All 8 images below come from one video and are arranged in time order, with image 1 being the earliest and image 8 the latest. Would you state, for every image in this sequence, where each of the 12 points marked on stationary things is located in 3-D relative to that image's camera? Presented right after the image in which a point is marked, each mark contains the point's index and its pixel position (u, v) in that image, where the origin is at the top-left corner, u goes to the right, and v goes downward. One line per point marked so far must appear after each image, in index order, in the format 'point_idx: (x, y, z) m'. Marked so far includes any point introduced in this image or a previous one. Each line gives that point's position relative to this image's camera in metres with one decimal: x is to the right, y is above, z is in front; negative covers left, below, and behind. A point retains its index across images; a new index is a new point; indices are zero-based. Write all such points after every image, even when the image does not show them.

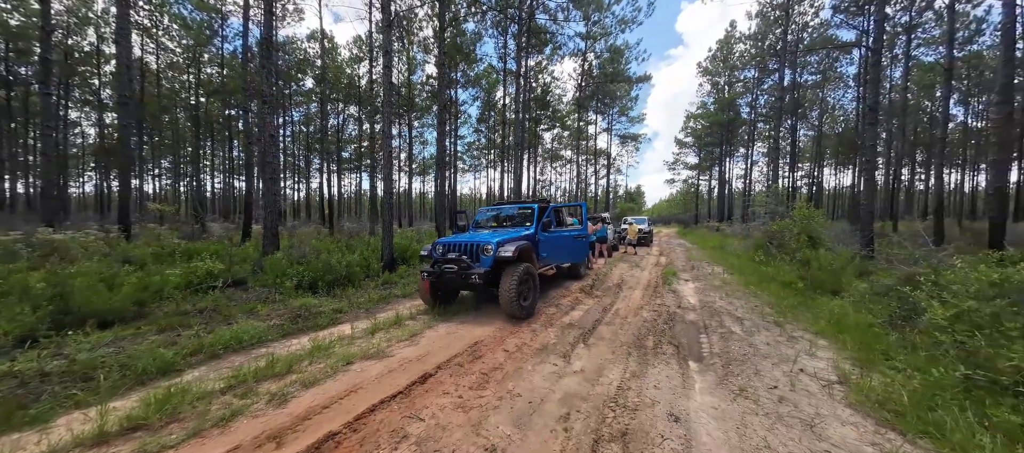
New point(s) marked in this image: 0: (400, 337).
0: (-1.5, -1.4, +4.1) m
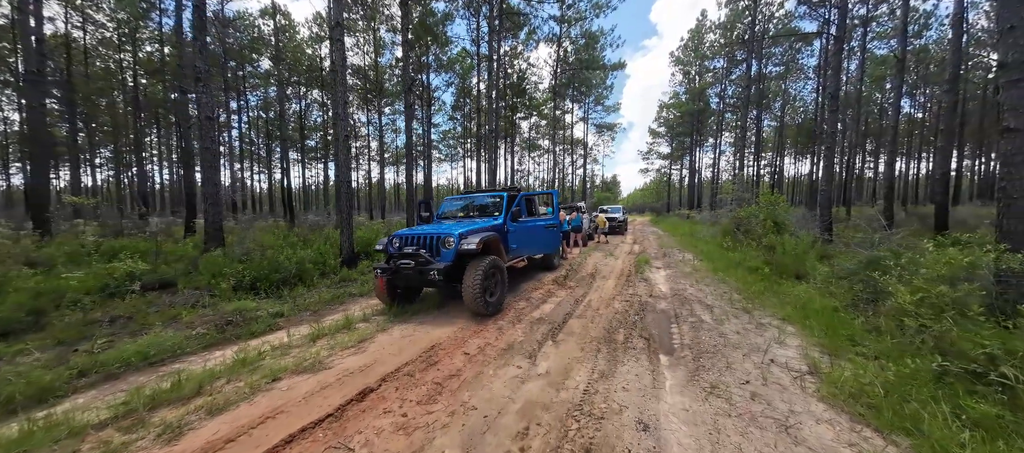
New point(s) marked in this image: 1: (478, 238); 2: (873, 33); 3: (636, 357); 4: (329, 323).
0: (-1.9, -1.4, +3.6) m
1: (-0.5, -0.1, +4.5) m
2: (+21.2, +11.2, +18.3) m
3: (+1.4, -1.4, +3.4) m
4: (-2.5, -1.3, +4.2) m
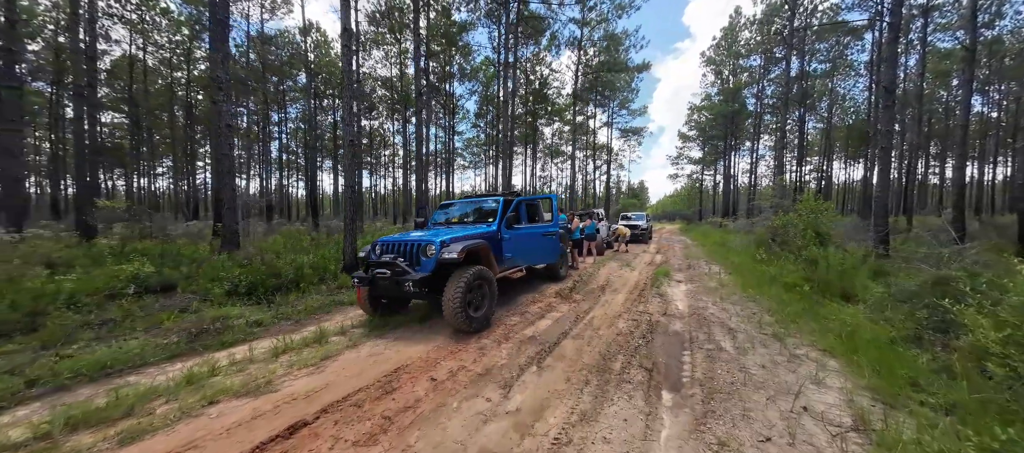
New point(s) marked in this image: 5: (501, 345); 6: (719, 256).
0: (-2.2, -1.4, +3.3) m
1: (-0.6, -0.2, +4.1) m
2: (+22.2, +10.6, +16.3) m
3: (+1.1, -1.5, +2.9) m
4: (-2.7, -1.4, +4.0) m
5: (-0.1, -1.5, +4.0) m
6: (+7.9, -1.1, +11.8) m
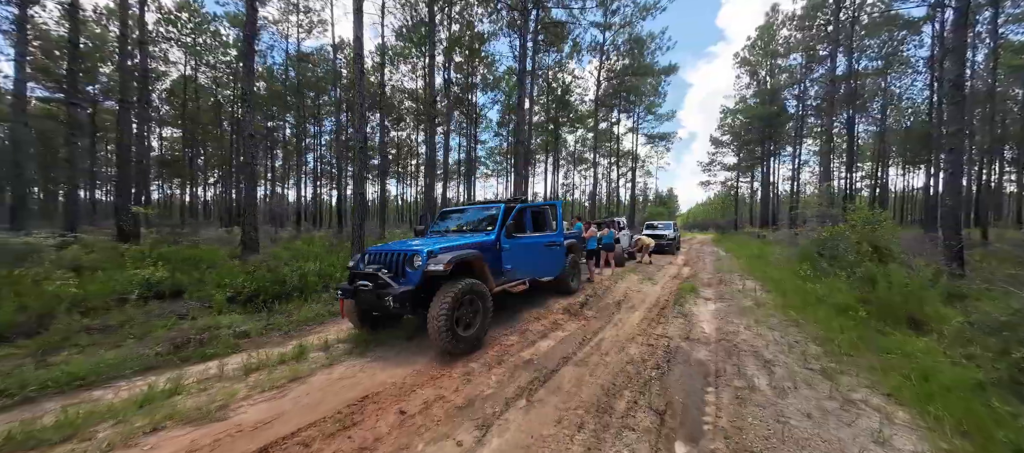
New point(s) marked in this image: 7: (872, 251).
0: (-2.3, -1.5, +3.0) m
1: (-0.7, -0.4, +3.7) m
2: (+23.2, +10.0, +14.3) m
3: (+0.9, -1.7, +2.3) m
4: (-2.8, -1.5, +3.8) m
5: (-0.2, -1.6, +3.5) m
6: (+8.4, -1.5, +10.7) m
7: (+8.5, -0.6, +7.3) m
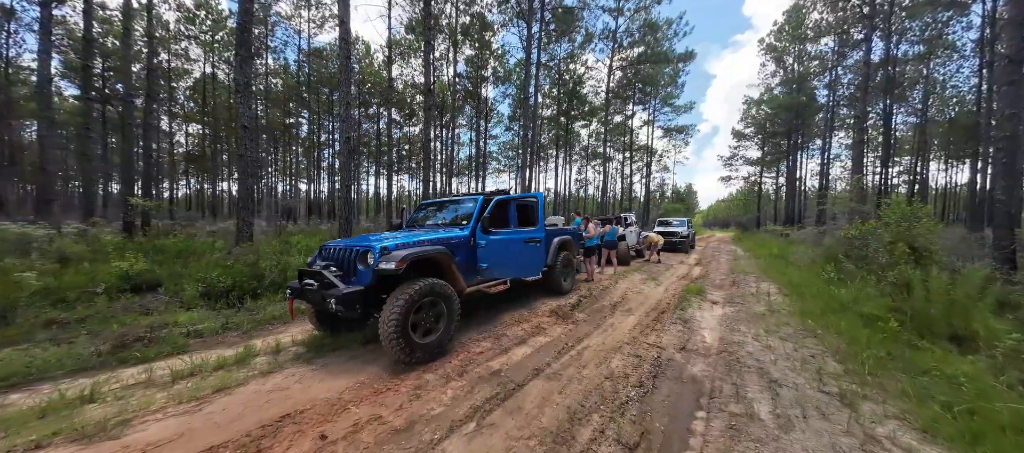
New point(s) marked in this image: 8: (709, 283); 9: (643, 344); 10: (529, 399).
0: (-2.7, -1.4, +2.7) m
1: (-1.1, -0.3, +3.3) m
2: (+23.3, +10.0, +12.6) m
3: (+0.5, -1.6, +1.9) m
4: (-3.1, -1.4, +3.5) m
5: (-0.6, -1.6, +3.1) m
6: (+8.3, -1.4, +9.9) m
7: (+8.2, -0.5, +6.5) m
8: (+5.4, -1.5, +8.6) m
9: (+1.8, -1.6, +4.2) m
10: (+0.2, -1.6, +2.9) m
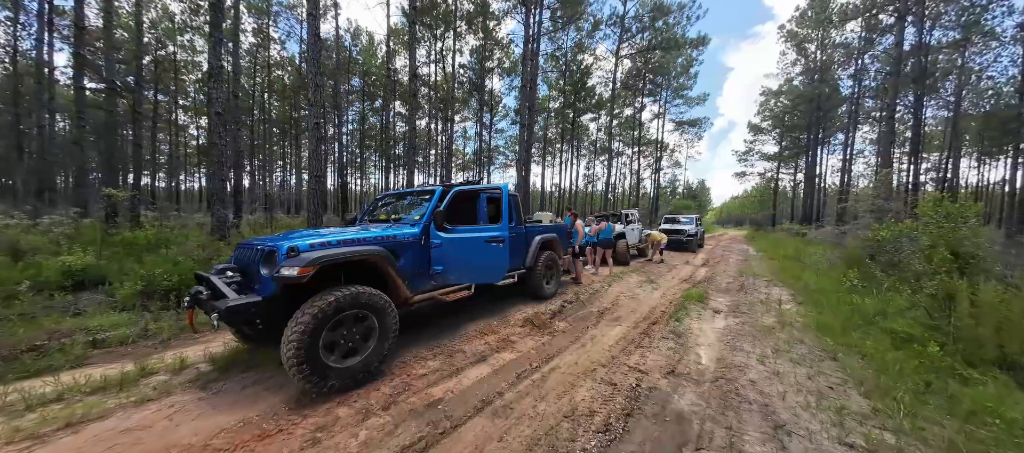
0: (-3.3, -1.4, +2.2) m
1: (-1.6, -0.3, +2.7) m
2: (+23.2, +9.9, +11.1) m
3: (-0.1, -1.6, +1.3) m
4: (-3.7, -1.4, +2.9) m
5: (-1.2, -1.5, +2.5) m
6: (+8.0, -1.4, +9.0) m
7: (+7.8, -0.5, +5.6) m
8: (+5.0, -1.5, +7.8) m
9: (+1.3, -1.6, +3.5) m
10: (-0.4, -1.6, +2.3) m
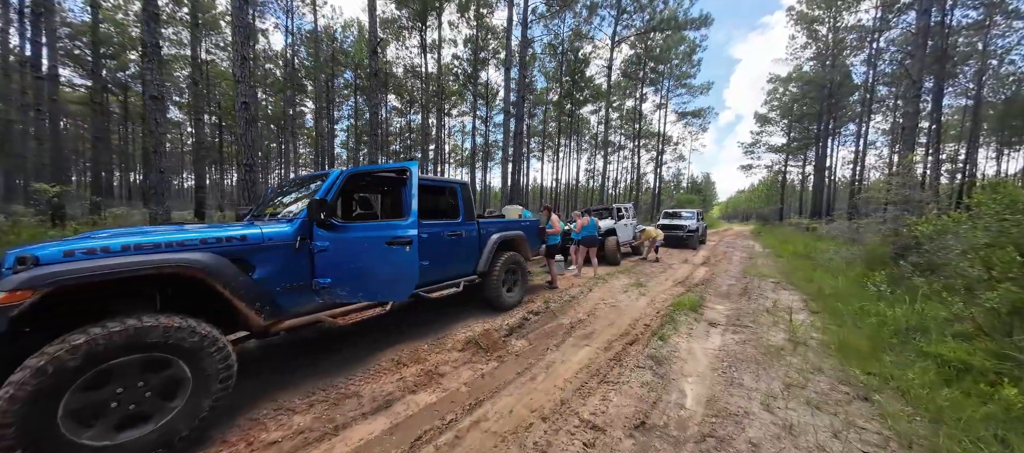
0: (-4.0, -1.4, +1.3) m
1: (-2.4, -0.3, +1.8) m
2: (+22.5, +10.1, +9.7) m
3: (-0.9, -1.6, +0.3) m
4: (-4.4, -1.4, +2.0) m
5: (-1.9, -1.5, +1.6) m
6: (+7.3, -1.3, +8.0) m
7: (+7.1, -0.5, +4.5) m
8: (+4.4, -1.4, +6.8) m
9: (+0.5, -1.6, +2.6) m
10: (-1.1, -1.6, +1.3) m
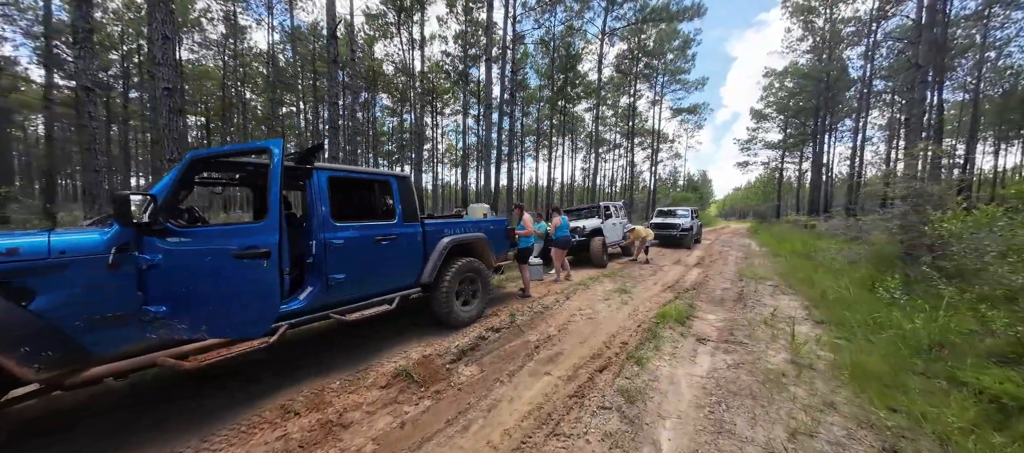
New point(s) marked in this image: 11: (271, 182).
0: (-4.6, -1.5, +0.6) m
1: (-3.0, -0.3, +1.0) m
2: (+21.8, +10.3, +9.1) m
3: (-1.5, -1.7, -0.4) m
4: (-5.0, -1.5, +1.3) m
5: (-2.5, -1.6, +0.9) m
6: (+6.7, -1.2, +7.3) m
7: (+6.5, -0.4, +3.9) m
8: (+3.8, -1.4, +6.1) m
9: (-0.1, -1.6, +1.8) m
10: (-1.7, -1.7, +0.6) m
11: (-1.7, +0.2, +2.7) m
